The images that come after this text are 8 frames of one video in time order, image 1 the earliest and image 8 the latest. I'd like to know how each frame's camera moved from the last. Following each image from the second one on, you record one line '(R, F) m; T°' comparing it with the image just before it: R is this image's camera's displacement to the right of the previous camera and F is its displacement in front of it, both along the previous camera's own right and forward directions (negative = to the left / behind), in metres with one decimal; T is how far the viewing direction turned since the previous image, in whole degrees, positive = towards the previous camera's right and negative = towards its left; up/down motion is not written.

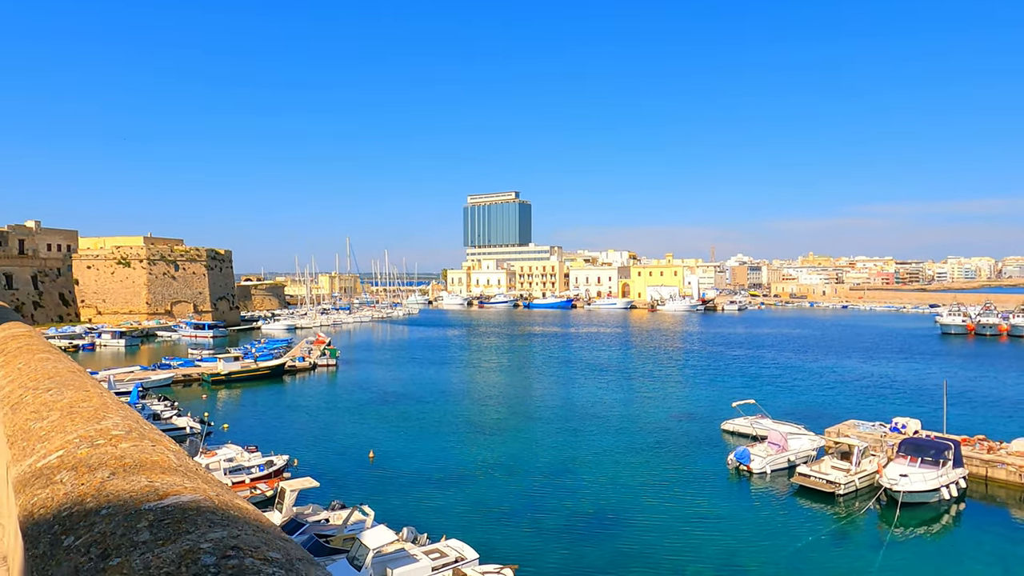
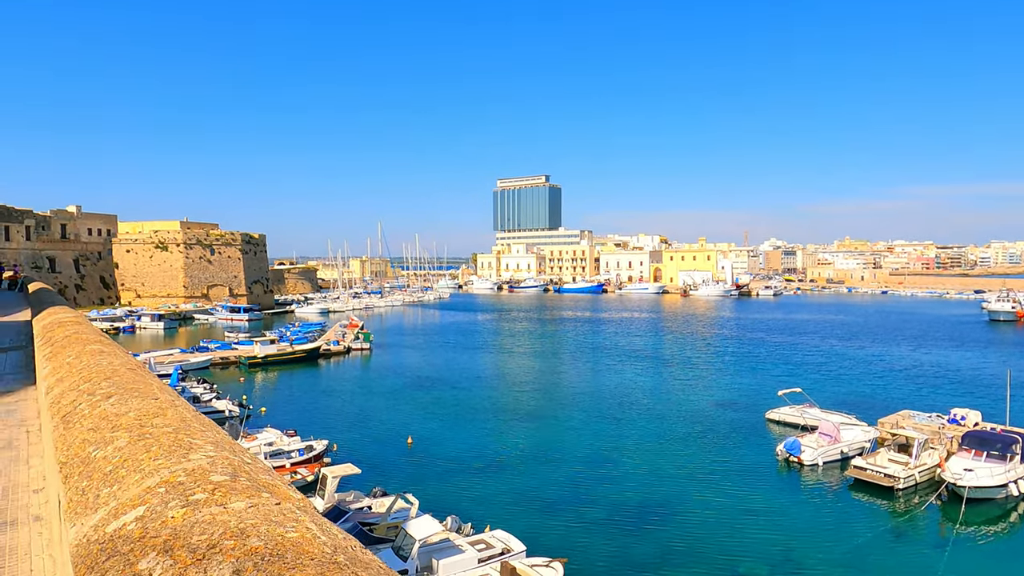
(-0.4, +0.5) m; -2°
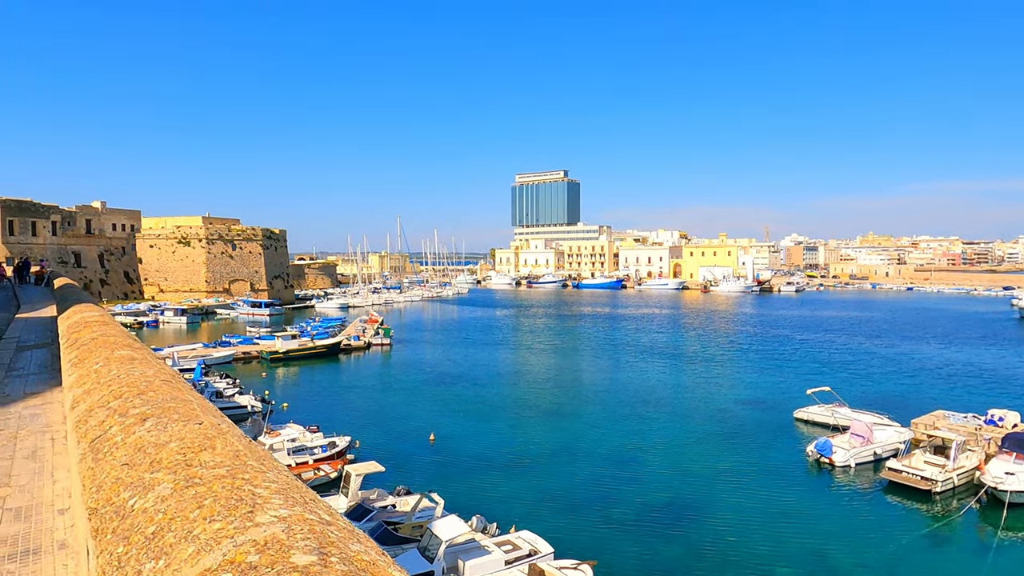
(-0.2, +0.3) m; -2°
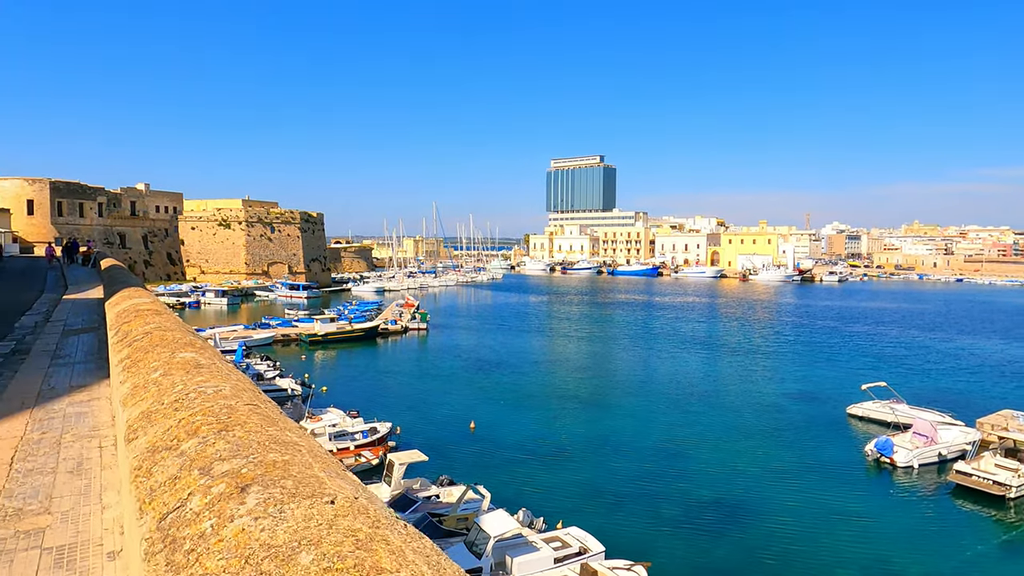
(-0.4, +0.6) m; -3°
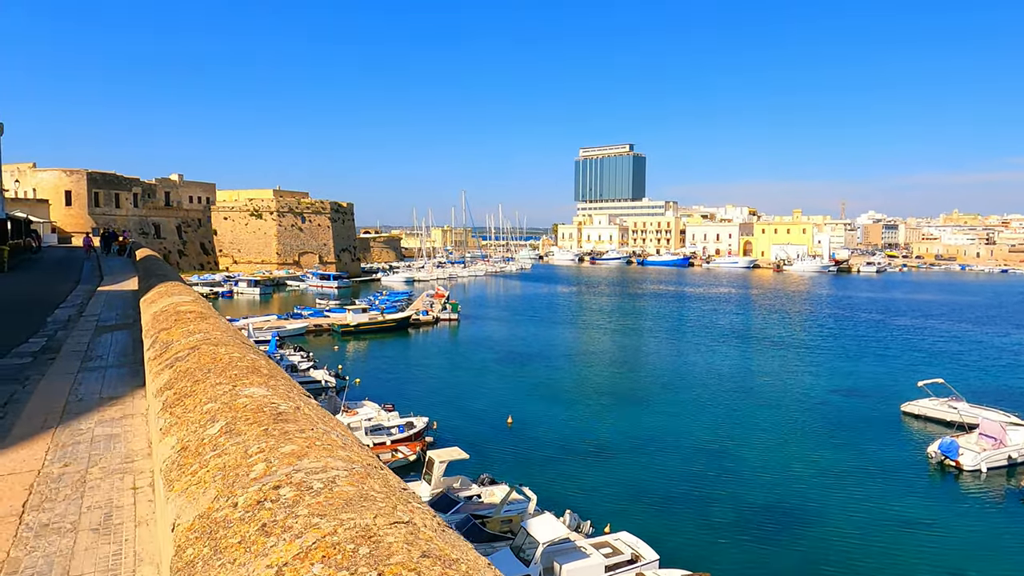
(-0.4, +0.7) m; -2°
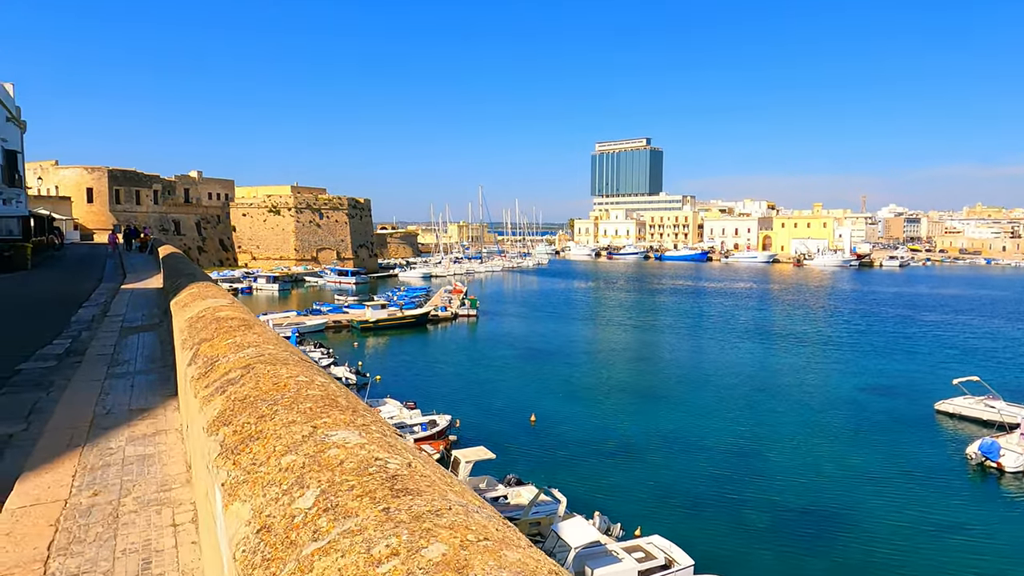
(-0.3, +0.3) m; -1°
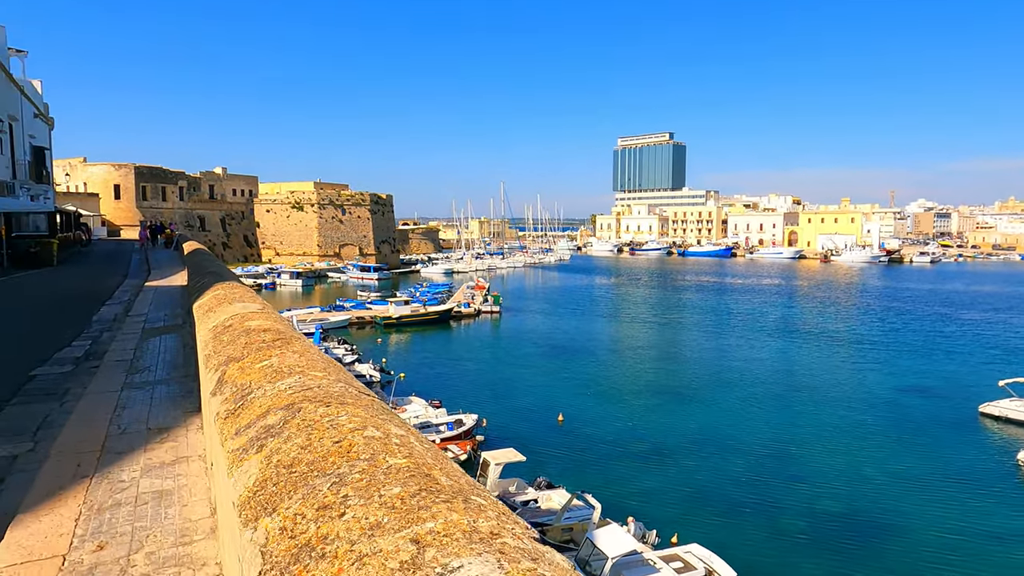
(-0.2, +0.5) m; -2°
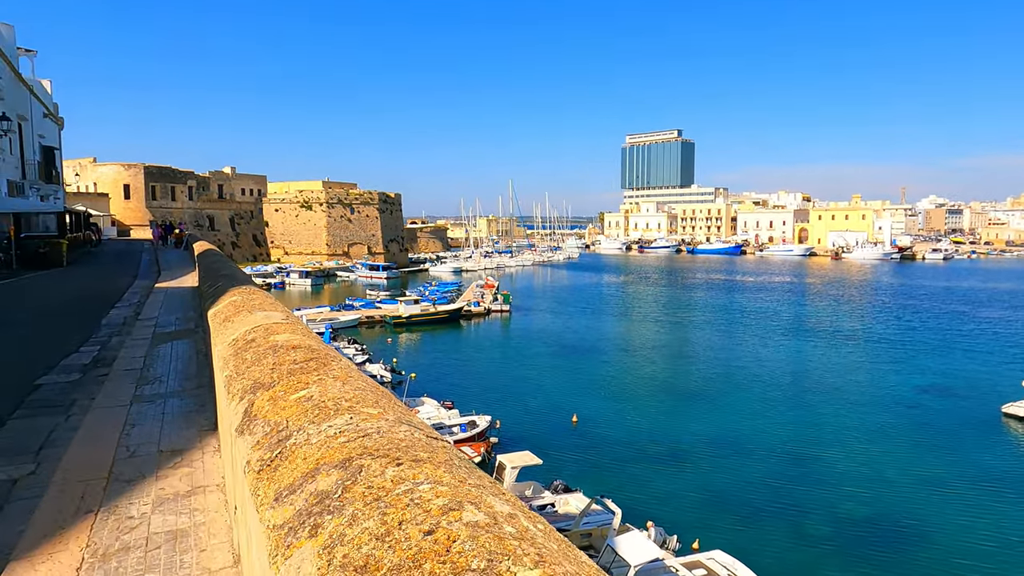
(-0.2, +0.3) m; -1°
